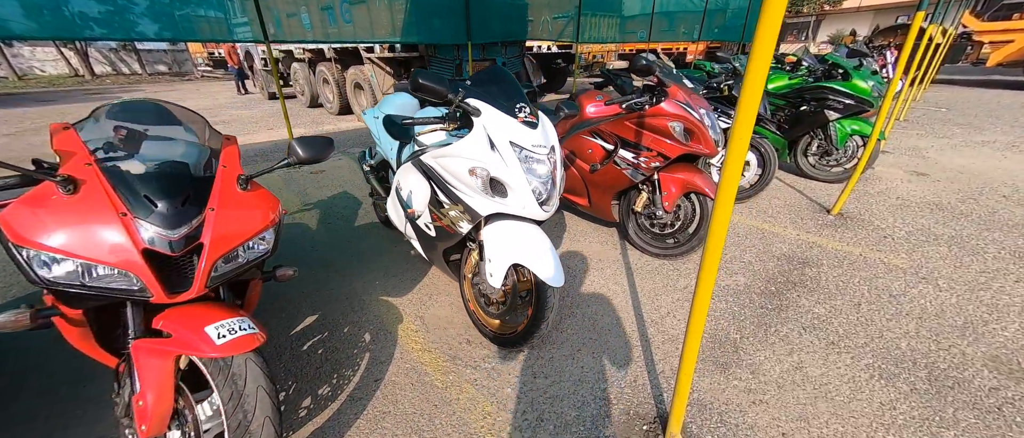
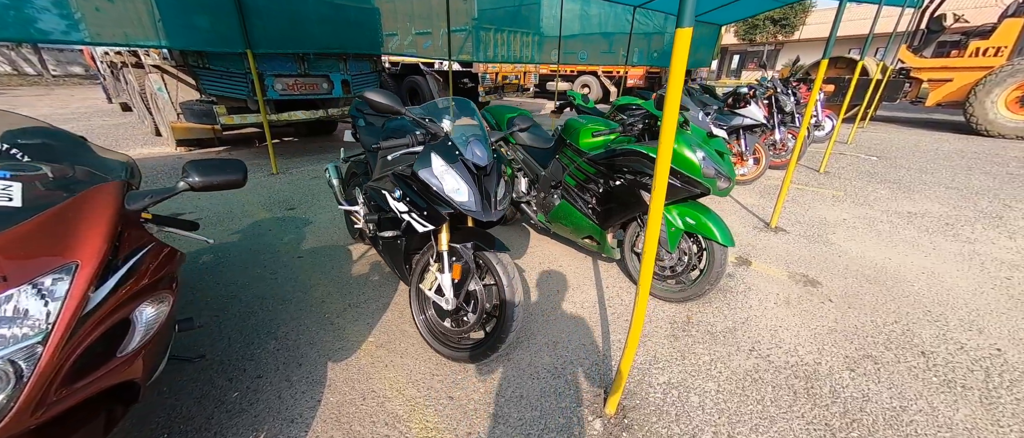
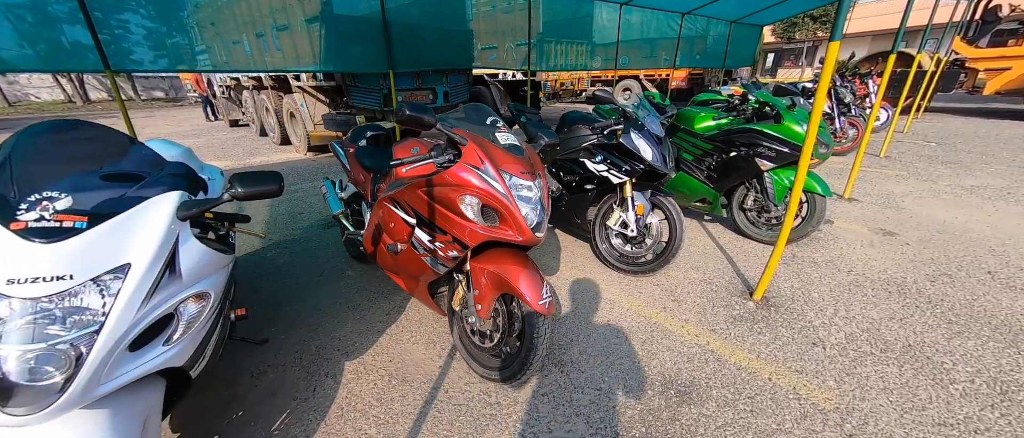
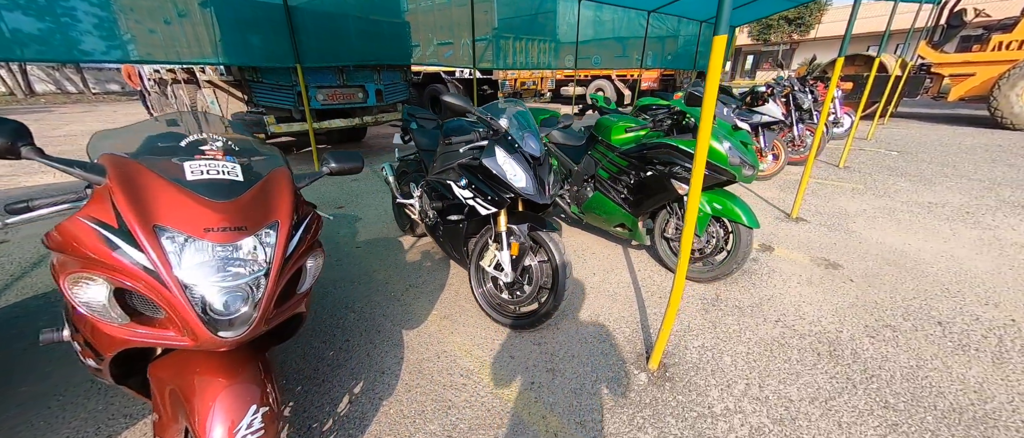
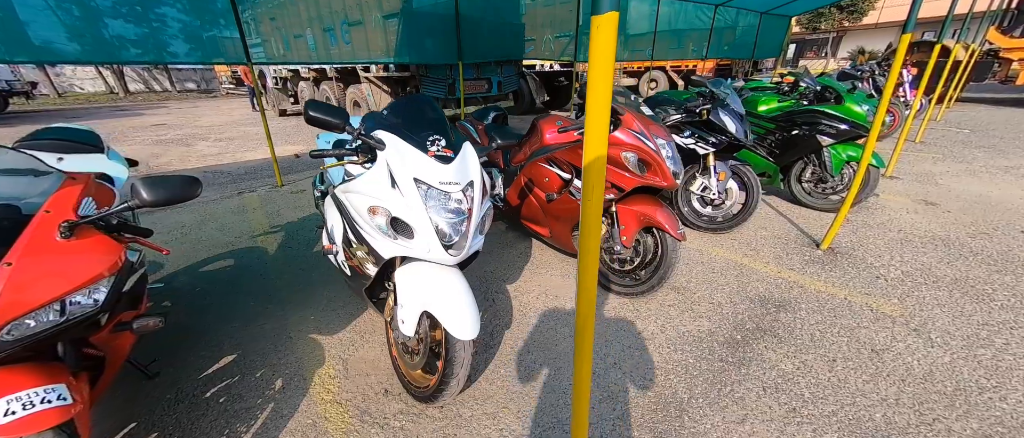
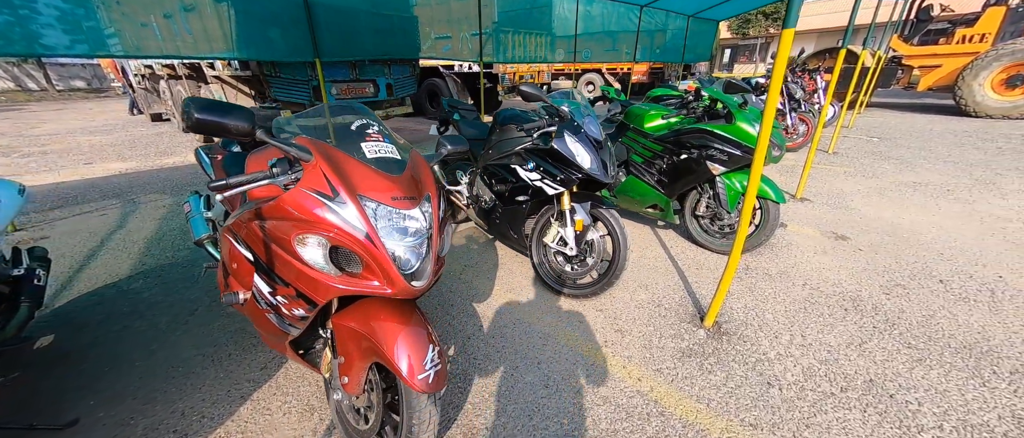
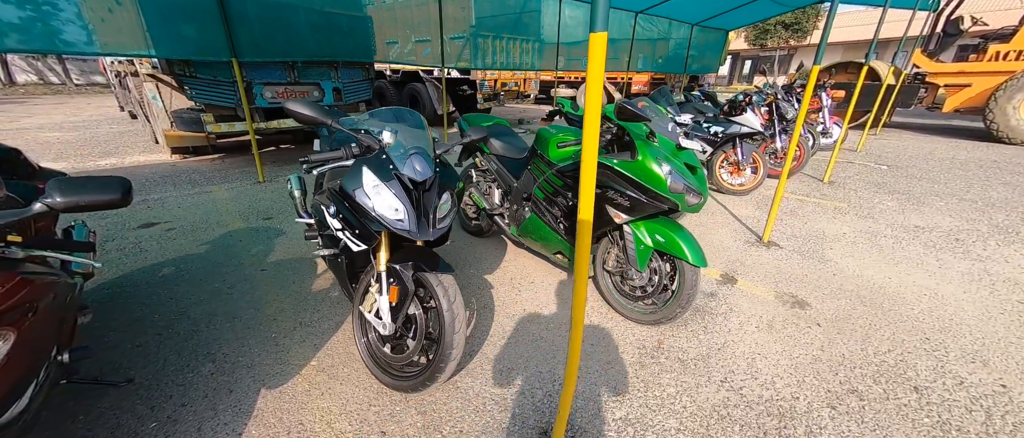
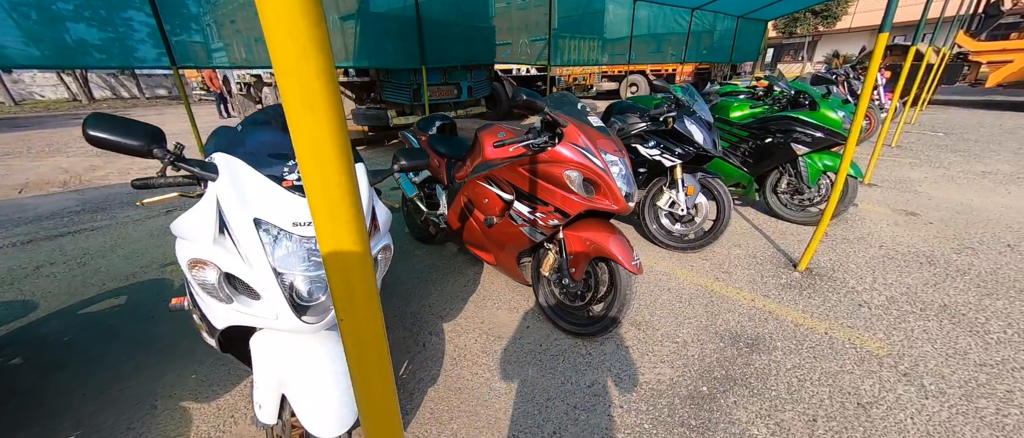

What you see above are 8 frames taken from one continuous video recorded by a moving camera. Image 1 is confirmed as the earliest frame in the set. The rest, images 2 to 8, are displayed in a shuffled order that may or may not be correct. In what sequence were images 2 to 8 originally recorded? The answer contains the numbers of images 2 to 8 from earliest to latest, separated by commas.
5, 8, 3, 6, 4, 2, 7
